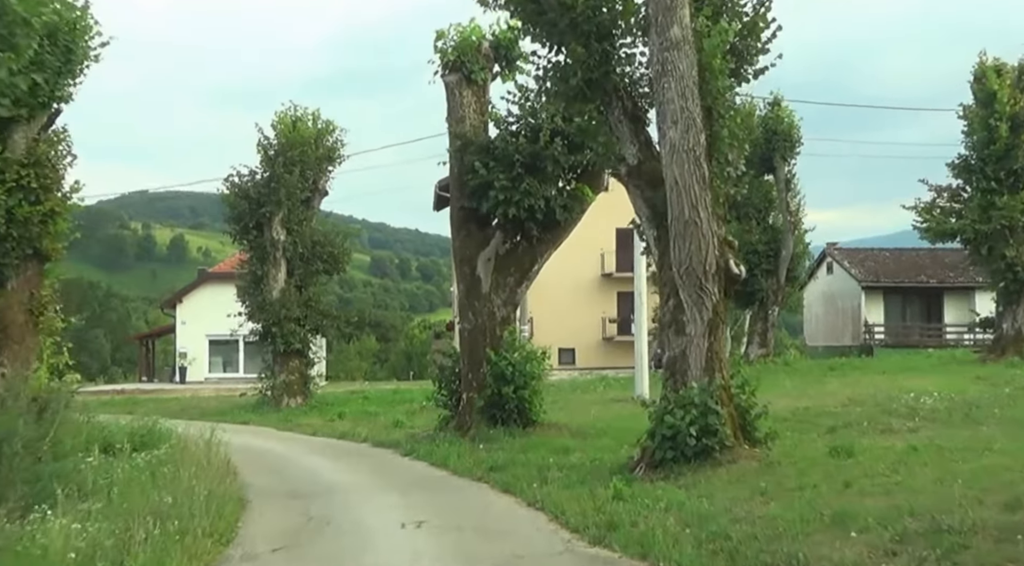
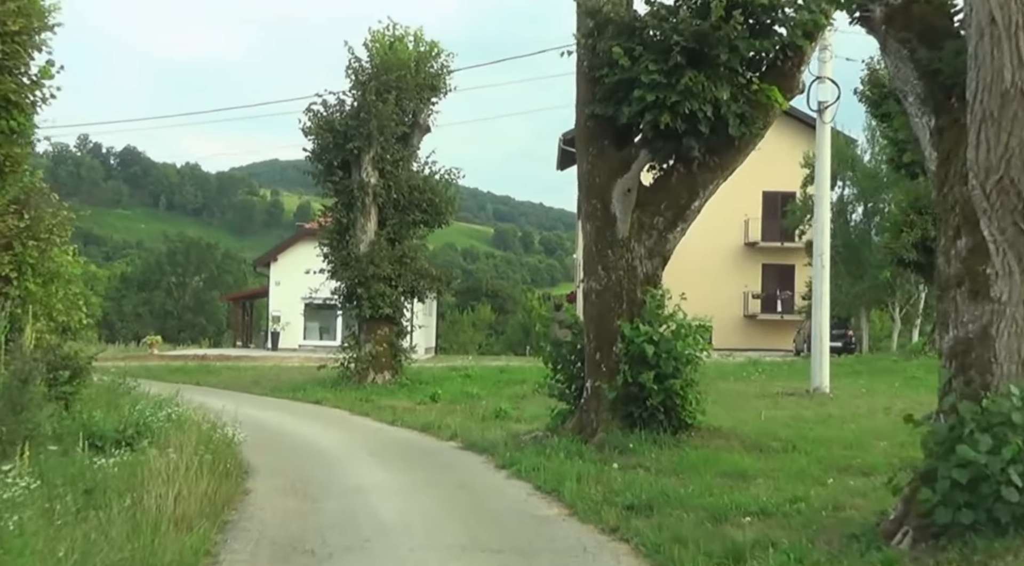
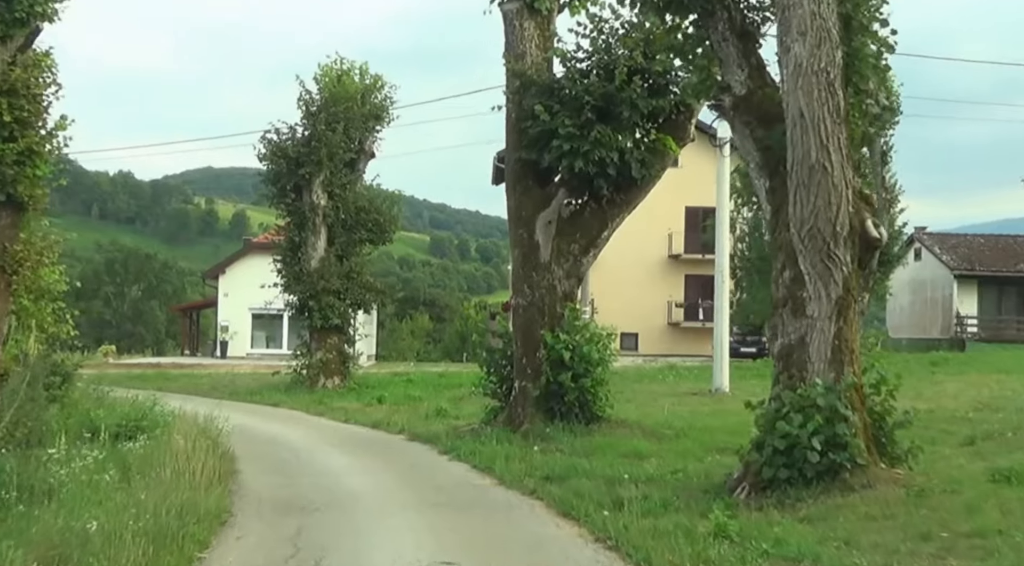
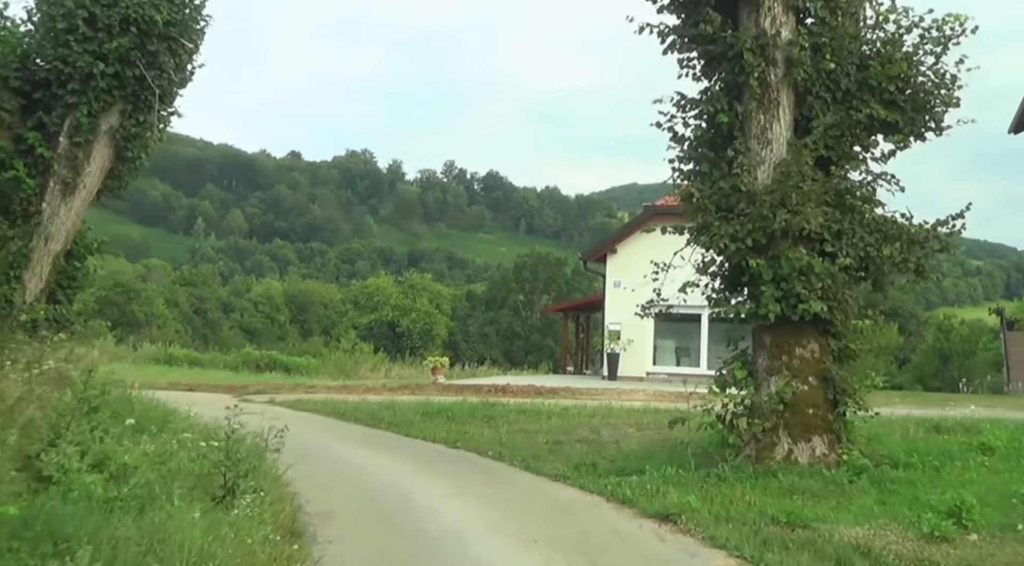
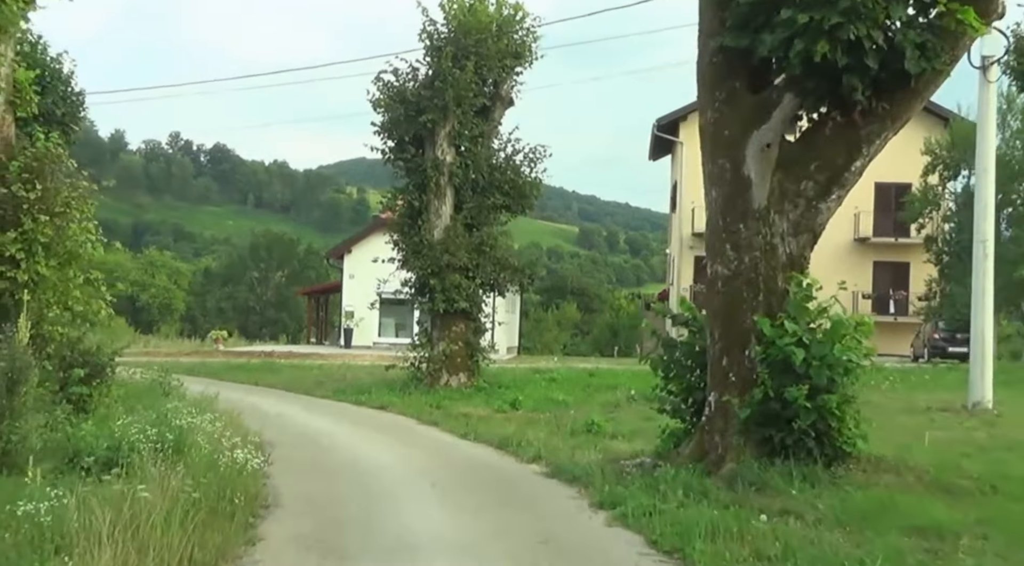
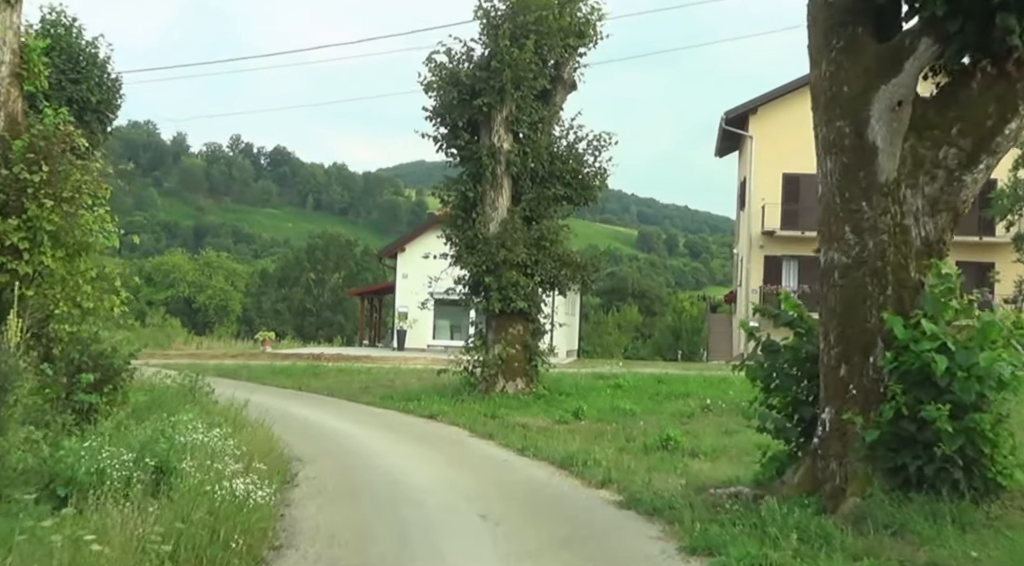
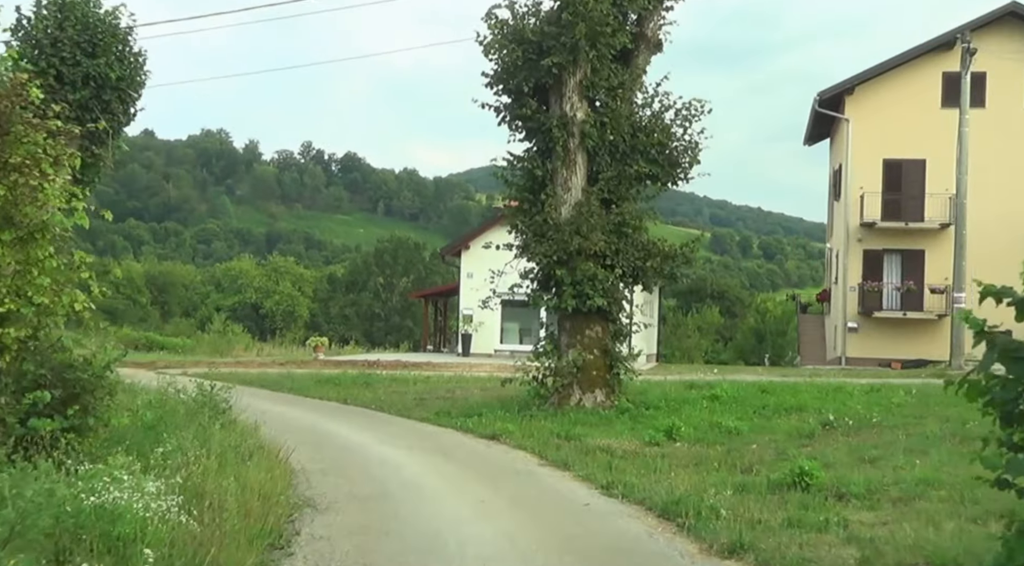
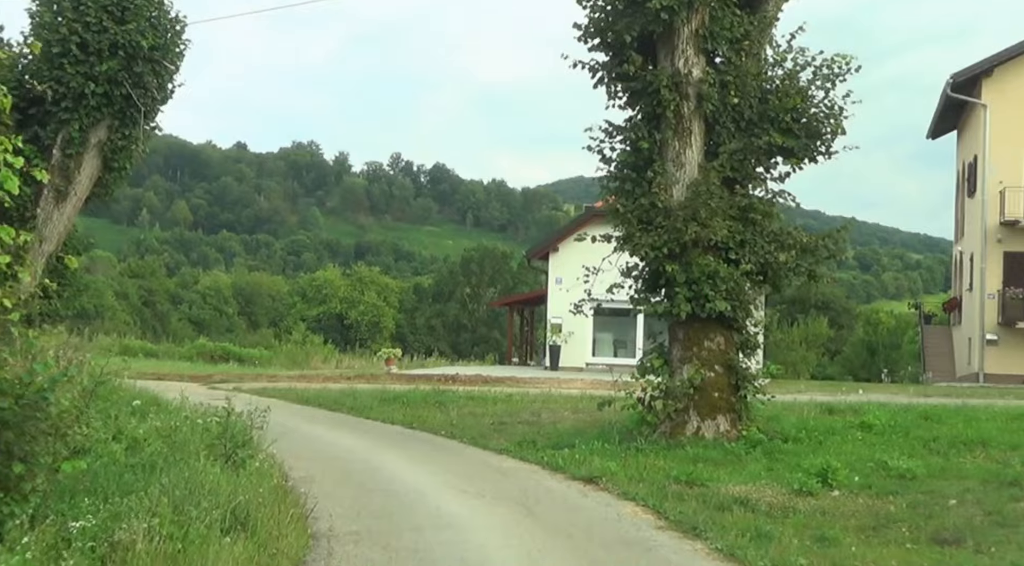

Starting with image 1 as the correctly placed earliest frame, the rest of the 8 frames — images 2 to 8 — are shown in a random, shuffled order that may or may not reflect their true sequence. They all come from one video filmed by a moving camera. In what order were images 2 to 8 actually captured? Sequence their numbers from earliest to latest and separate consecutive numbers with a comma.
3, 2, 5, 6, 7, 8, 4
